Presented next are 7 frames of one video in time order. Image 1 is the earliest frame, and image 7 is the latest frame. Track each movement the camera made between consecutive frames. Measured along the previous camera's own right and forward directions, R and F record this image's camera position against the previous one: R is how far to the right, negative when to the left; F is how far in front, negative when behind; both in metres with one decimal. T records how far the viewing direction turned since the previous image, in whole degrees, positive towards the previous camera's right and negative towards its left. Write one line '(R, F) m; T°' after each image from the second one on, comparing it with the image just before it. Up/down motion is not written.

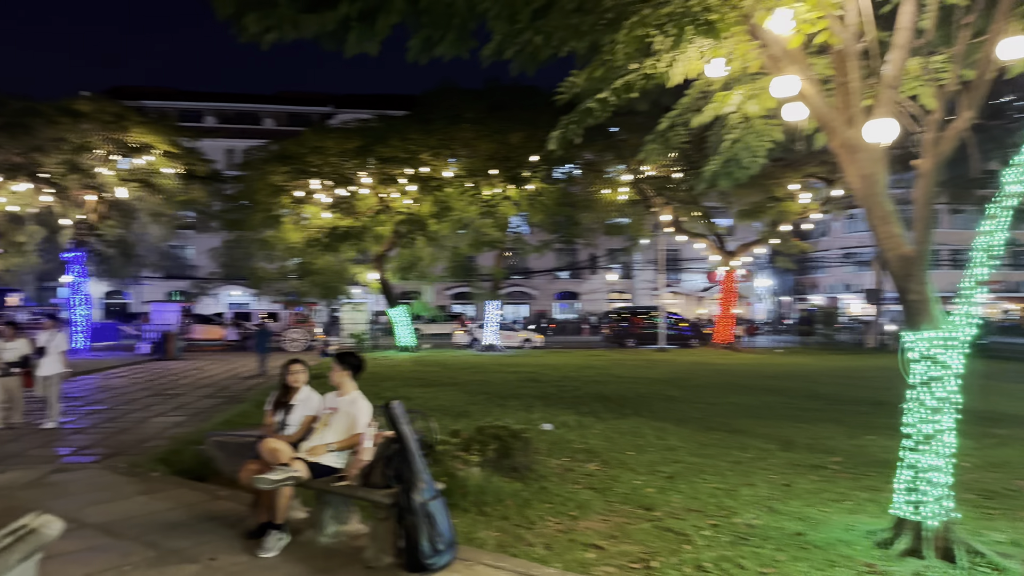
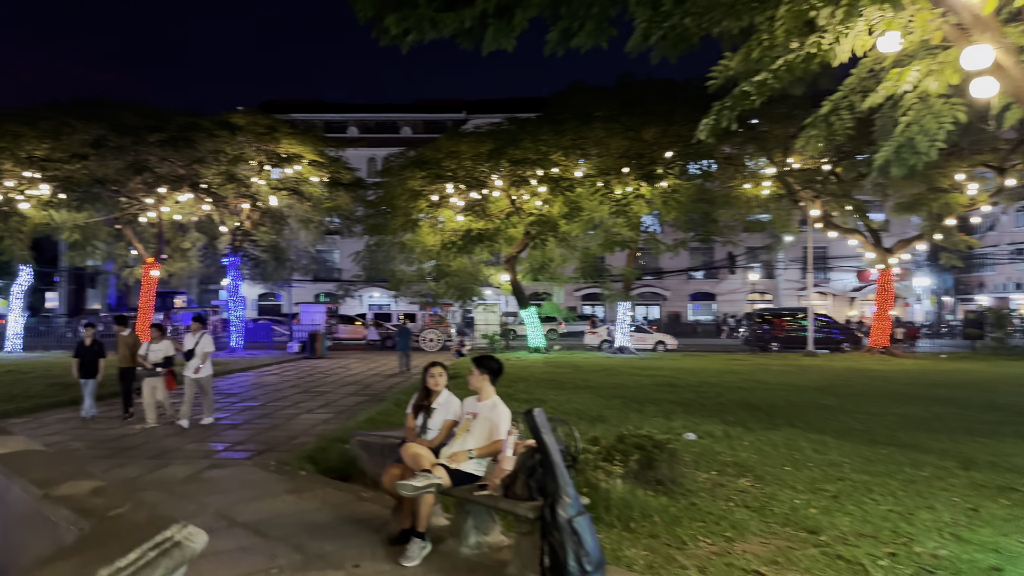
(-0.1, +0.3) m; -11°
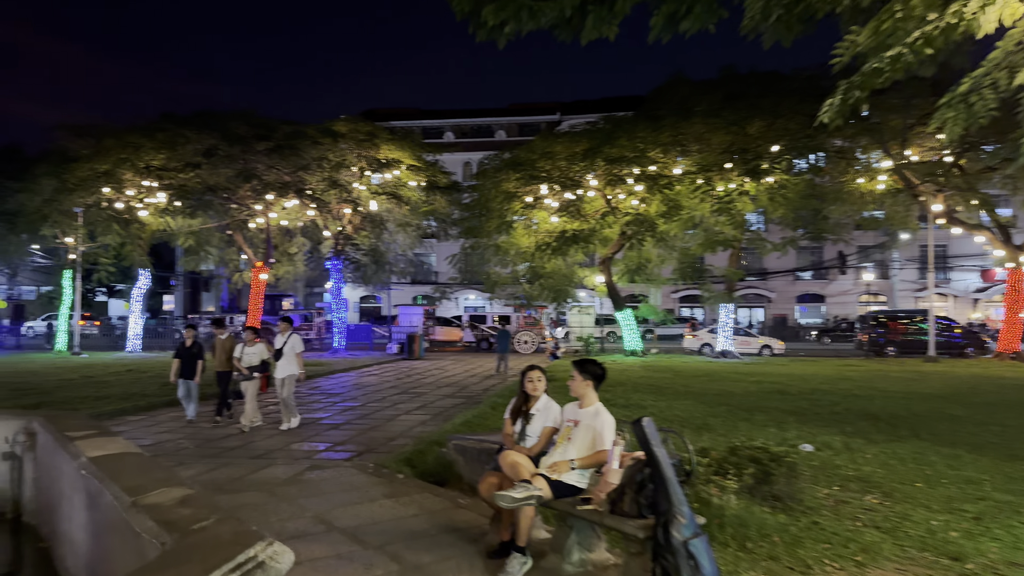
(-0.1, +0.3) m; -8°
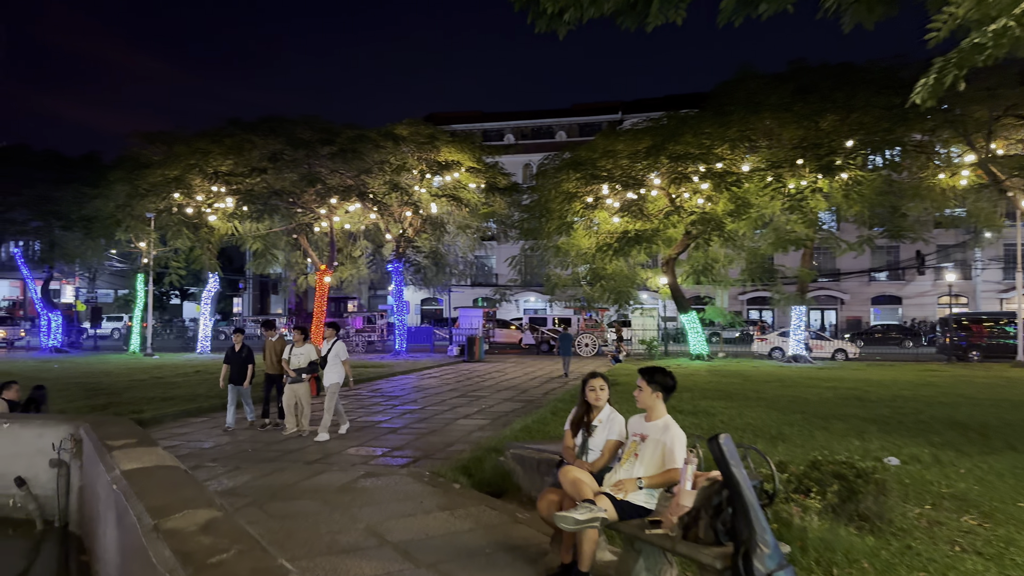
(0.0, +0.3) m; -5°
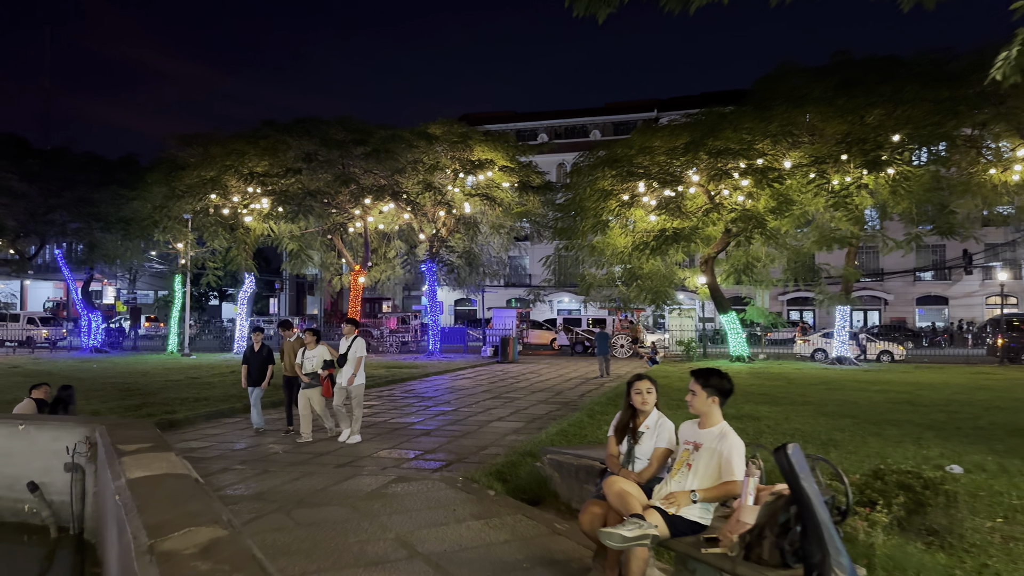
(0.0, +0.3) m; -3°
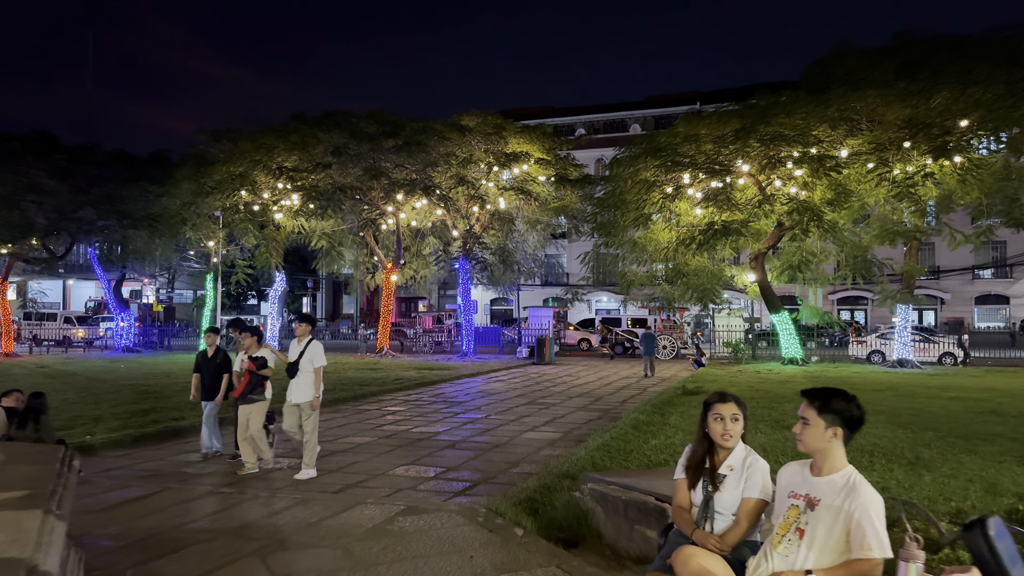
(0.0, +1.0) m; -3°
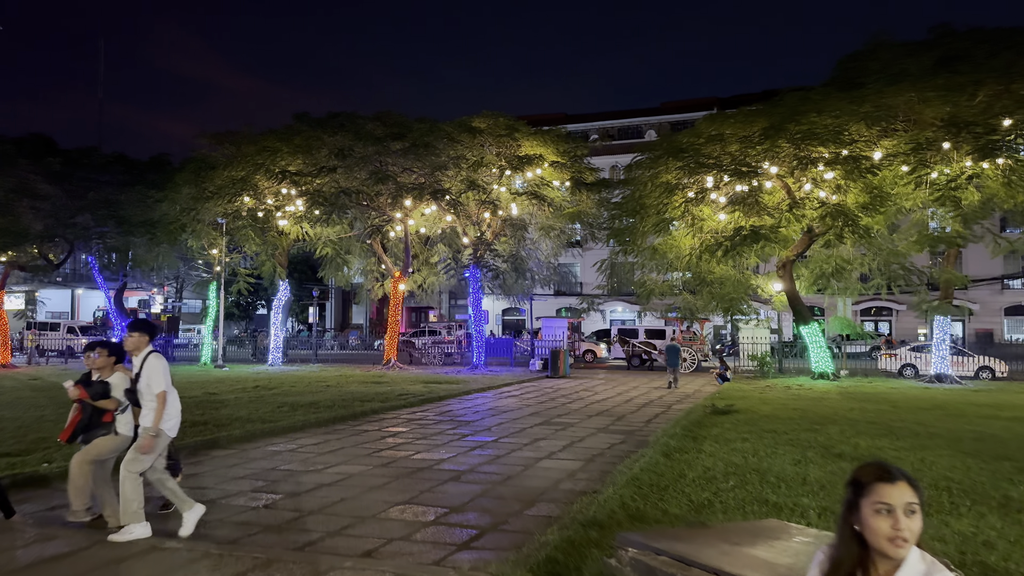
(0.0, +1.0) m; -1°
